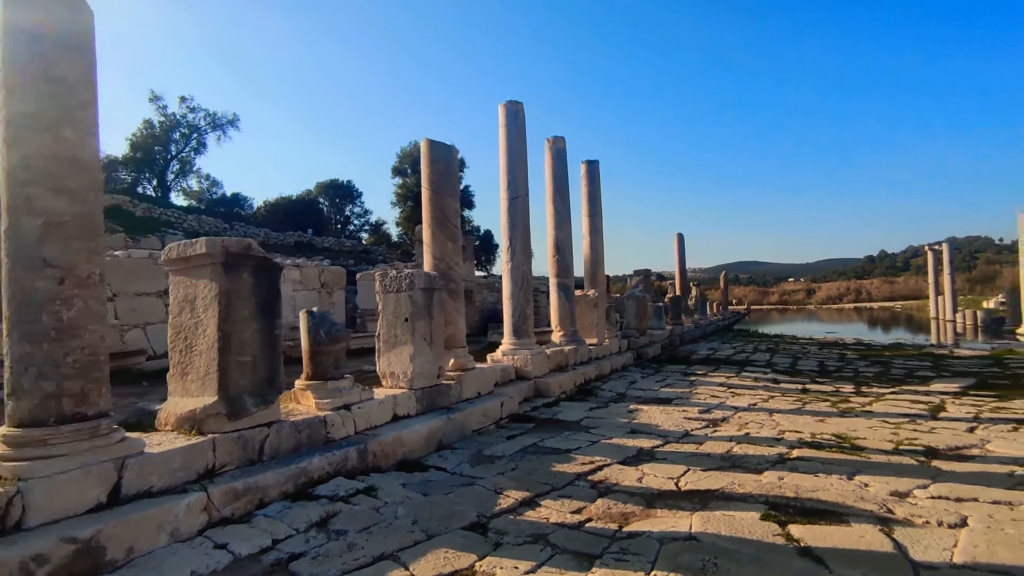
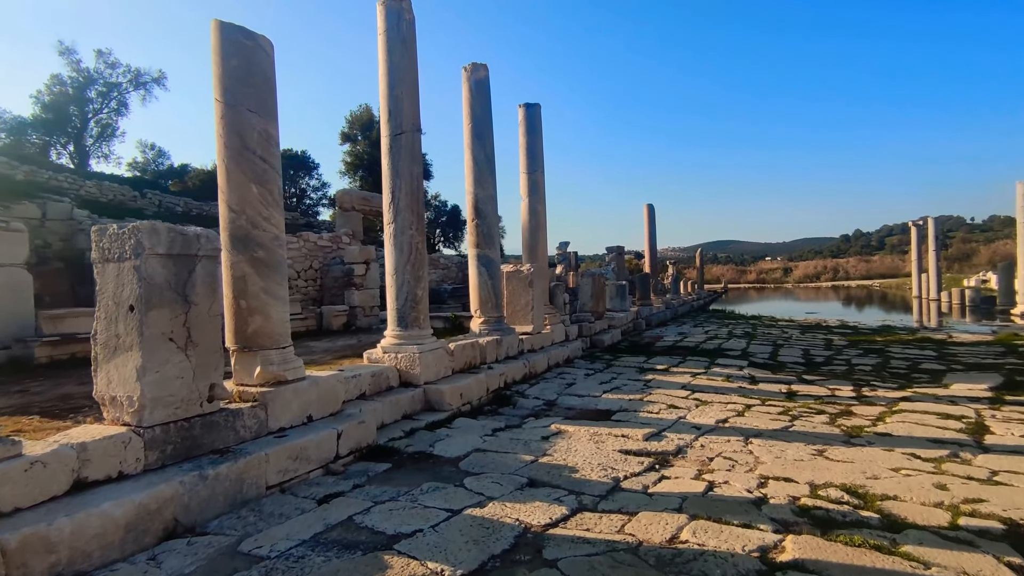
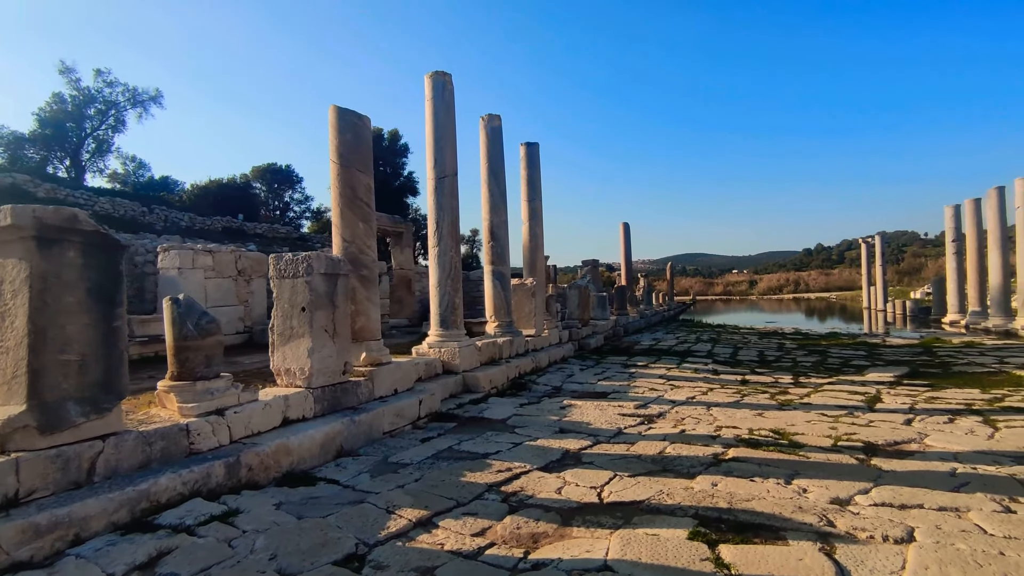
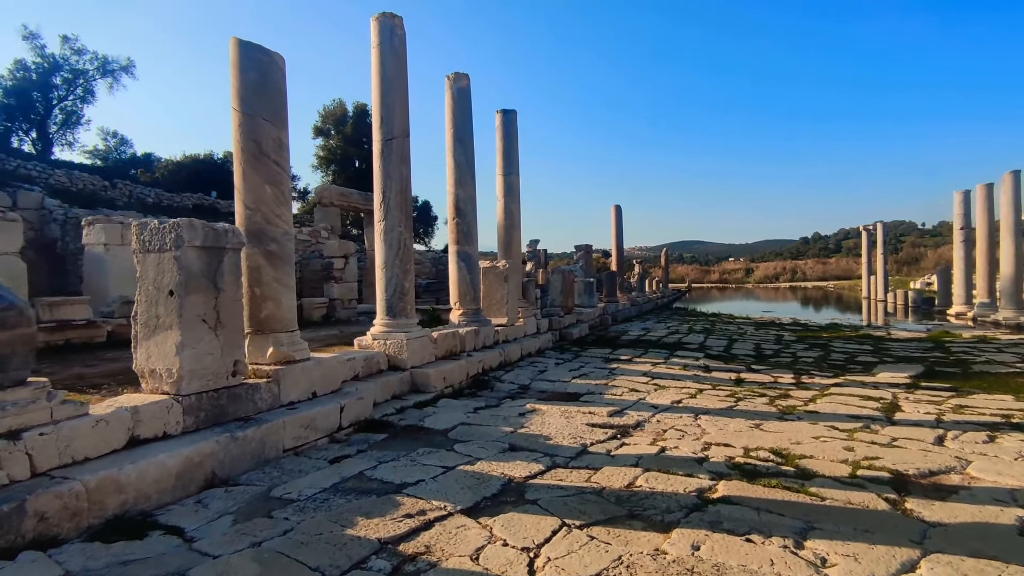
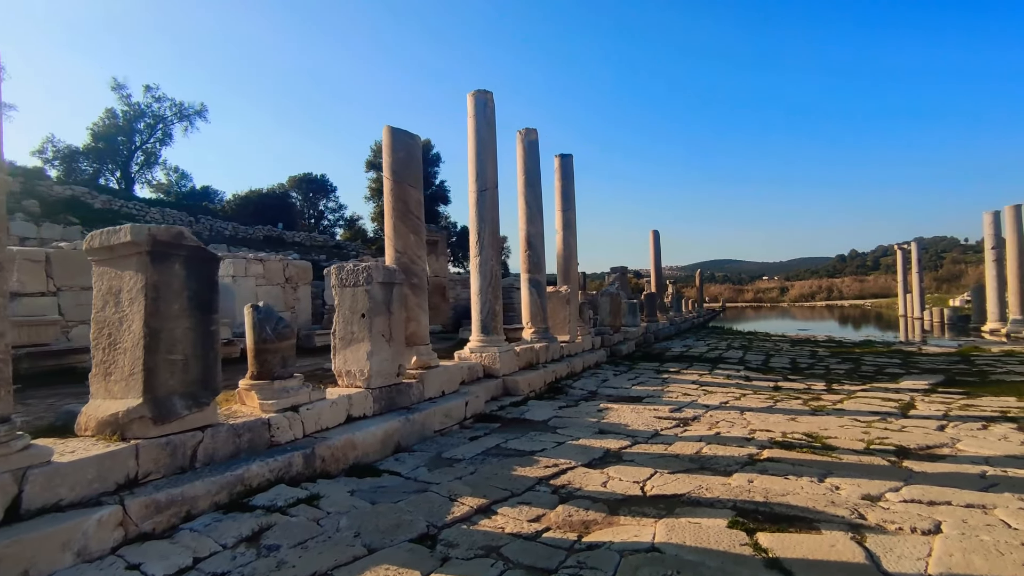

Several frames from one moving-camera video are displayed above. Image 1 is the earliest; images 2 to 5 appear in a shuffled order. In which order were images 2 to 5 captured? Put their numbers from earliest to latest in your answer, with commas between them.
5, 3, 4, 2
